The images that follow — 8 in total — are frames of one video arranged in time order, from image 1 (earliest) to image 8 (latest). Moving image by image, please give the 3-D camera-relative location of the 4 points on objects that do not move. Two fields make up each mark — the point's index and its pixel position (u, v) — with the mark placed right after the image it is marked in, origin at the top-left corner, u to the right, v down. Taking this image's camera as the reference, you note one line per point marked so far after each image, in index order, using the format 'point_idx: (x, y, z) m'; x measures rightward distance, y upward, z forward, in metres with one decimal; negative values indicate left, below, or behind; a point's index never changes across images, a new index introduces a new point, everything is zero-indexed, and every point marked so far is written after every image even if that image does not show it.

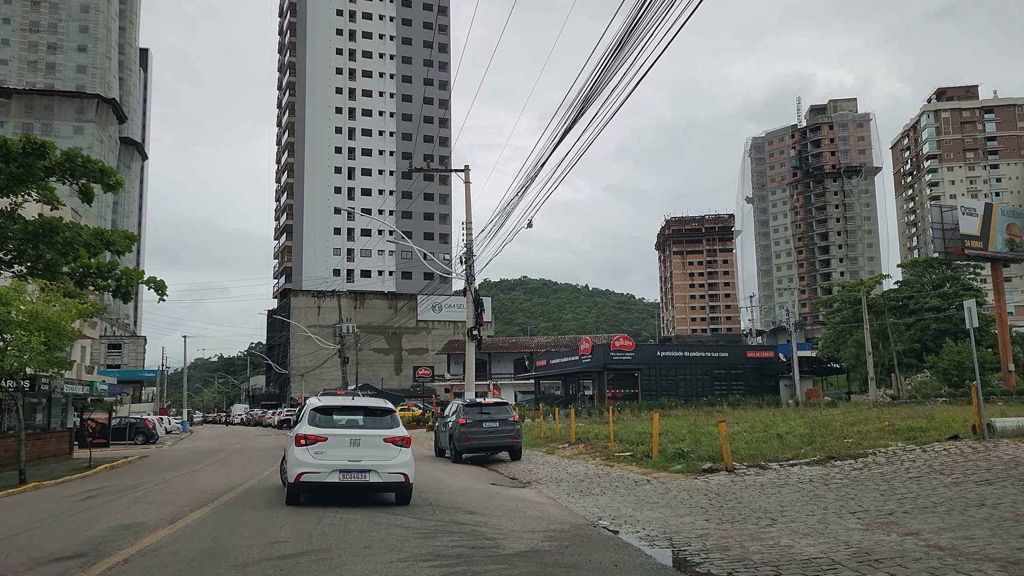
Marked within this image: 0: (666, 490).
0: (+2.4, -3.1, +12.6) m
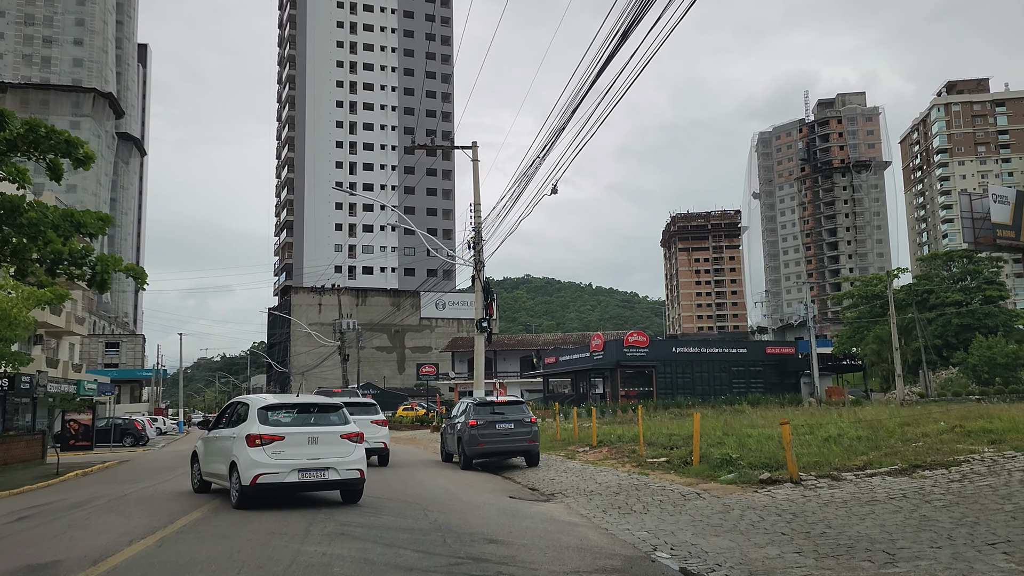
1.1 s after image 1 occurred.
0: (+2.7, -2.8, +10.4) m
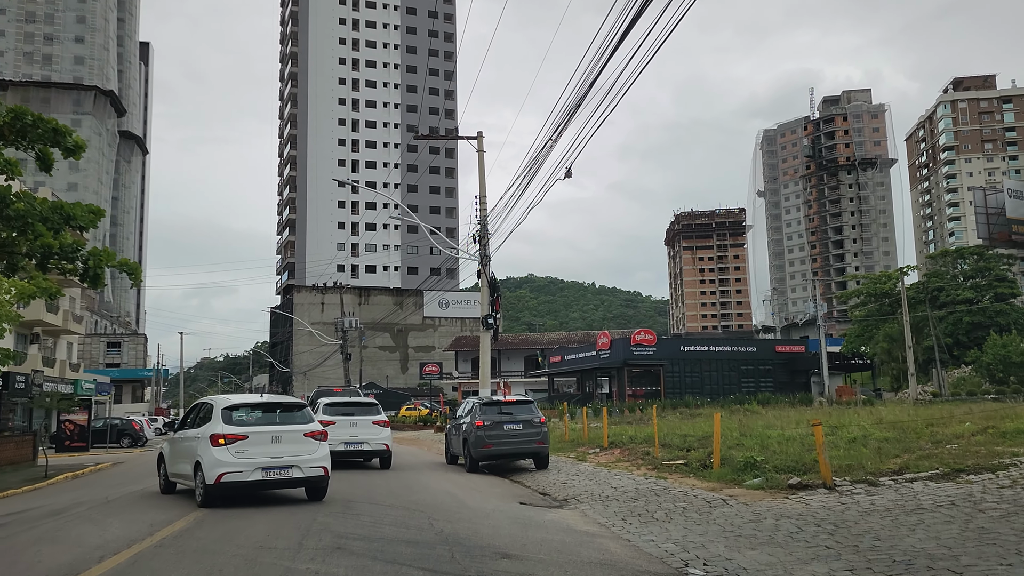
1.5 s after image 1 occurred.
0: (+2.9, -2.6, +9.6) m
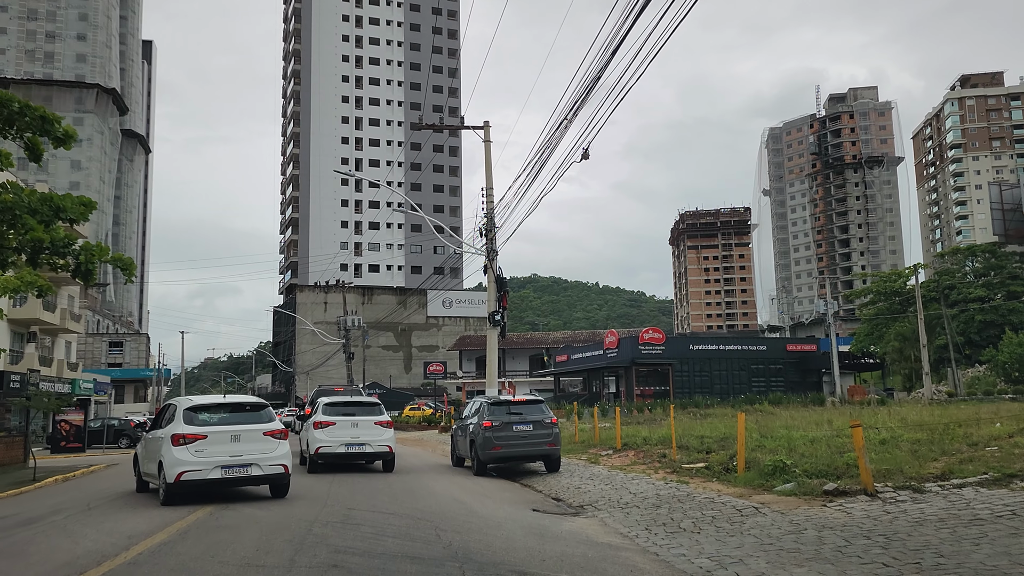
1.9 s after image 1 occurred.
0: (+3.0, -2.5, +8.7) m
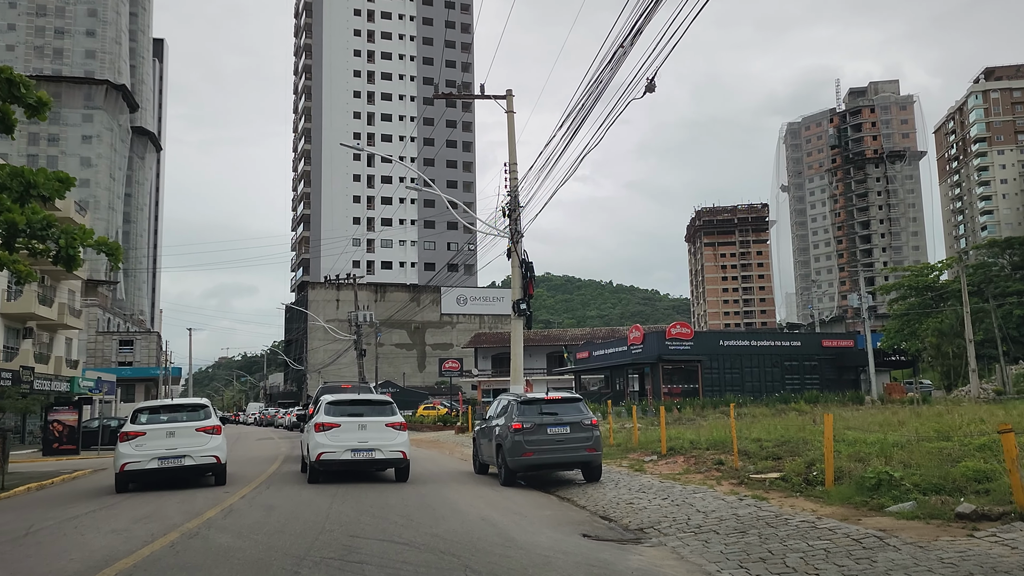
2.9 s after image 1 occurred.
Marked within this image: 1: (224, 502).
0: (+3.5, -2.2, +6.4) m
1: (-3.9, -2.9, +11.4) m
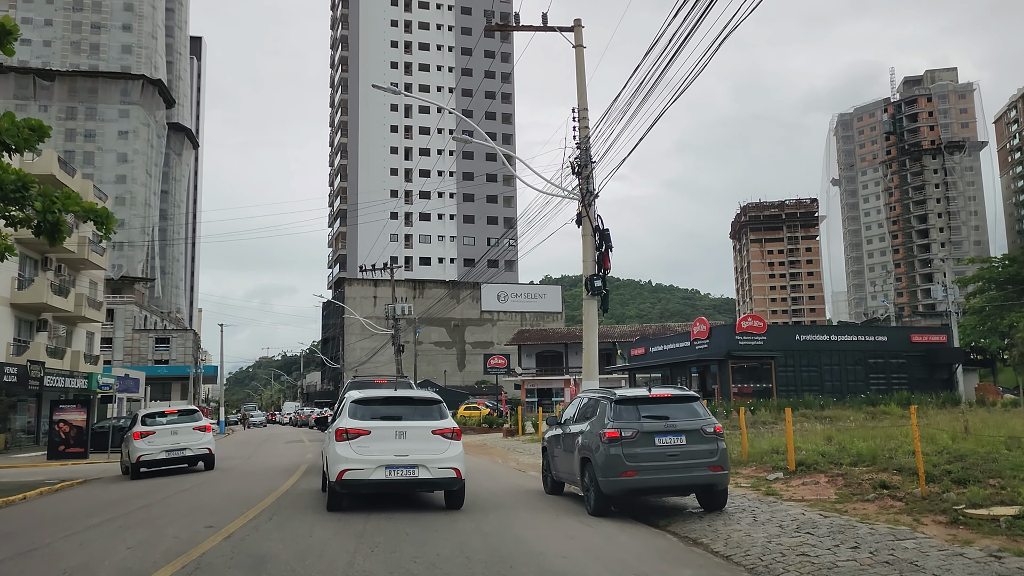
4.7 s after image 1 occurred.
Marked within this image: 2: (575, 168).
0: (+4.2, -1.6, +2.6) m
1: (-2.9, -2.4, +7.9) m
2: (+1.3, +2.4, +16.6) m
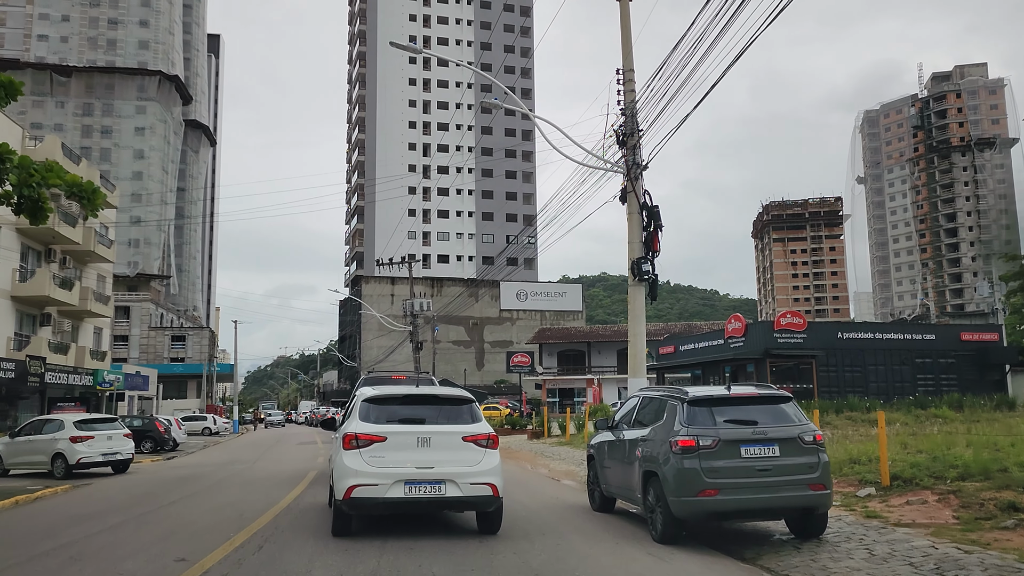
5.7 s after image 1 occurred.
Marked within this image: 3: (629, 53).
0: (+4.6, -1.4, +0.6) m
1: (-2.5, -2.1, +6.0) m
2: (+1.9, +2.7, +14.7) m
3: (+2.1, +4.2, +14.6) m
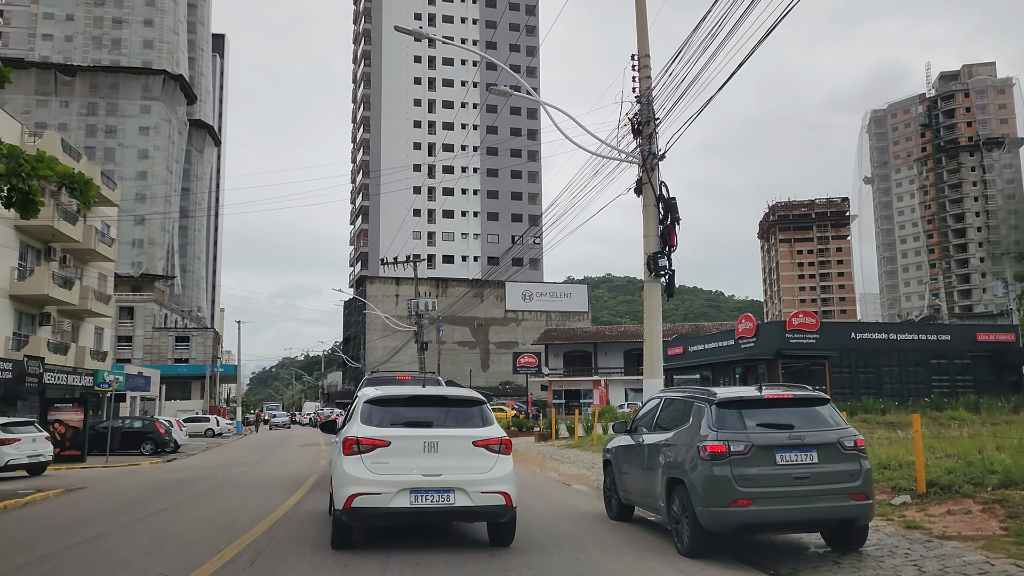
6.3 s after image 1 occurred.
0: (+4.7, -1.3, -0.1) m
1: (-2.4, -2.1, +5.4) m
2: (+2.1, +2.7, +14.0) m
3: (+2.2, +4.2, +14.0) m
